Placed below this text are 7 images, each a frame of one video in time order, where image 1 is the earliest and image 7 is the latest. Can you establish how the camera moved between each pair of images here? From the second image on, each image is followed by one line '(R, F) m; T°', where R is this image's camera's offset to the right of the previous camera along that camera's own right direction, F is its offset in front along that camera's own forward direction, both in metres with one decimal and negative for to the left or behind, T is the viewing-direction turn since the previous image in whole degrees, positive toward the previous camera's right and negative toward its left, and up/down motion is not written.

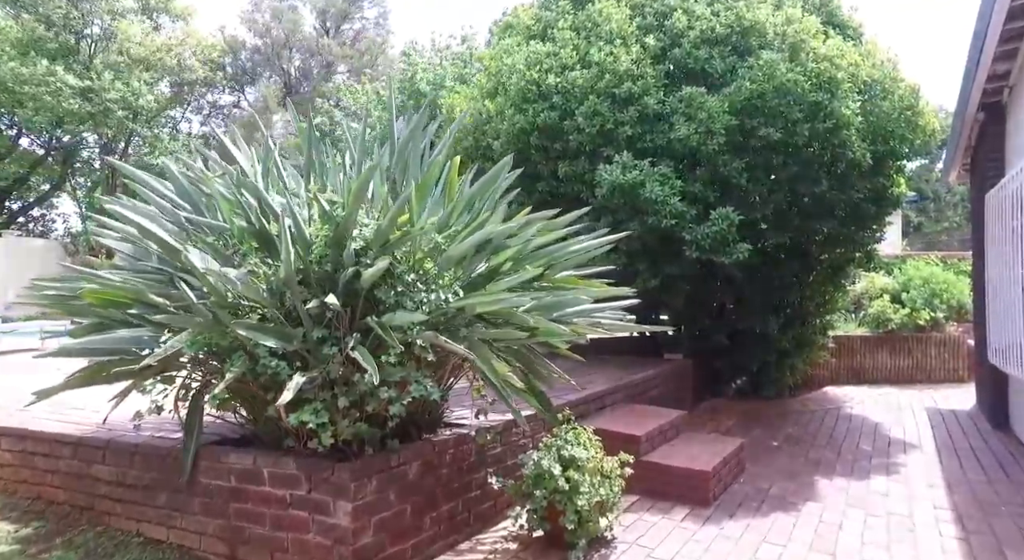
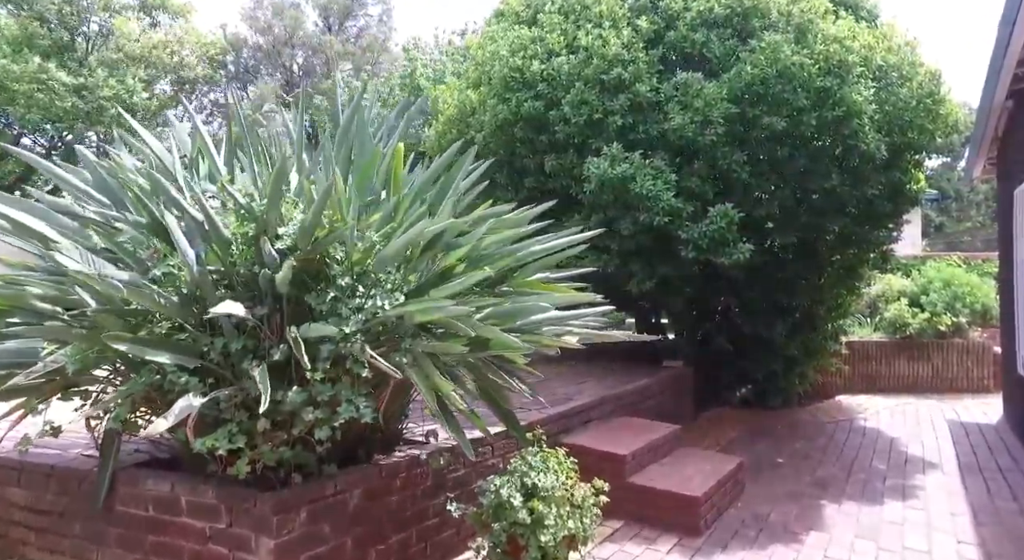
(+0.3, +0.4) m; -1°
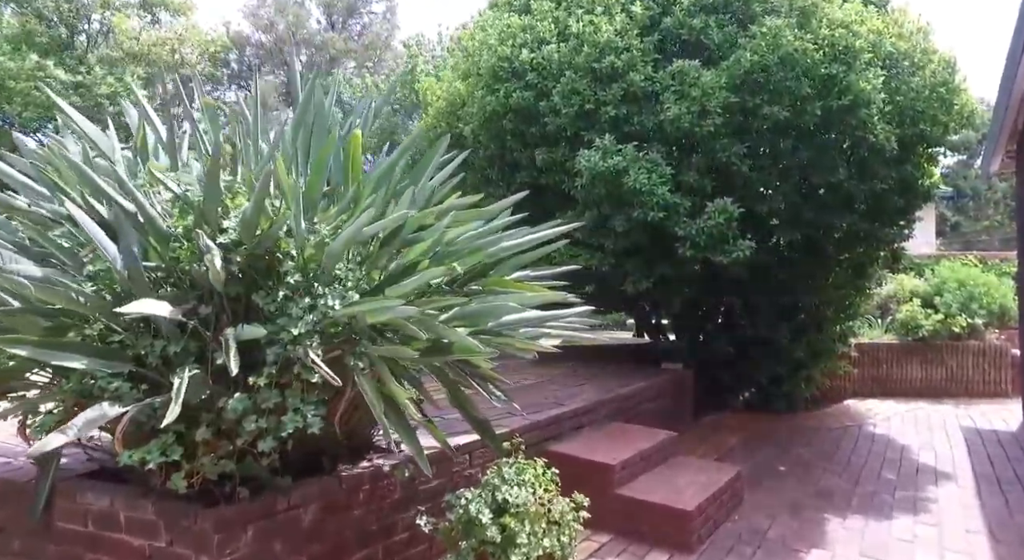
(+0.2, +0.2) m; -1°
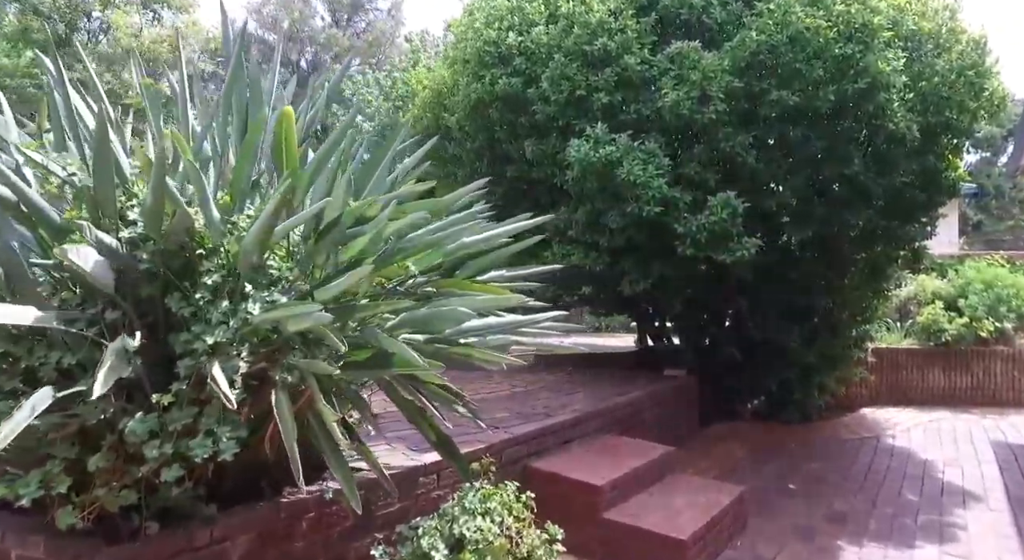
(+0.2, +0.4) m; -1°
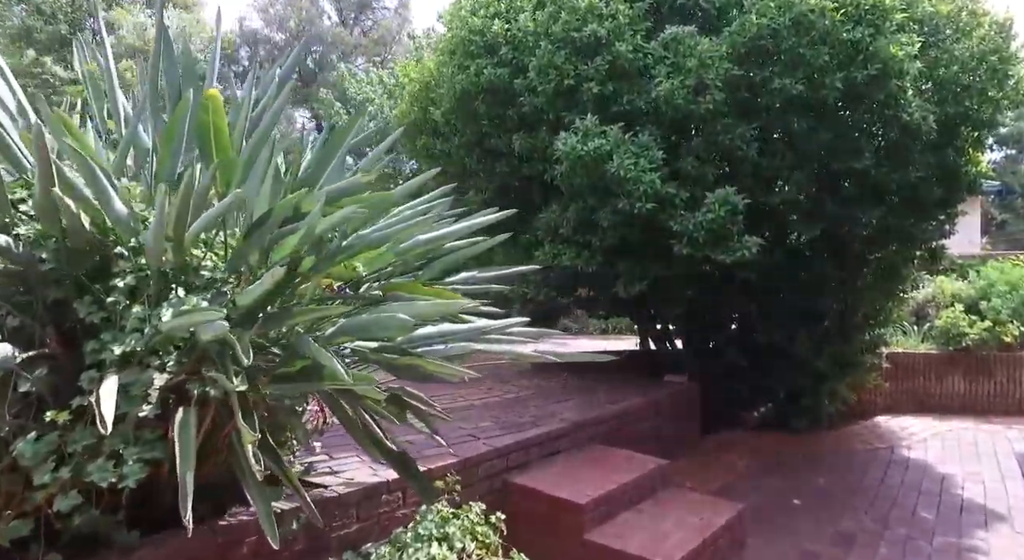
(+0.2, +0.3) m; -1°
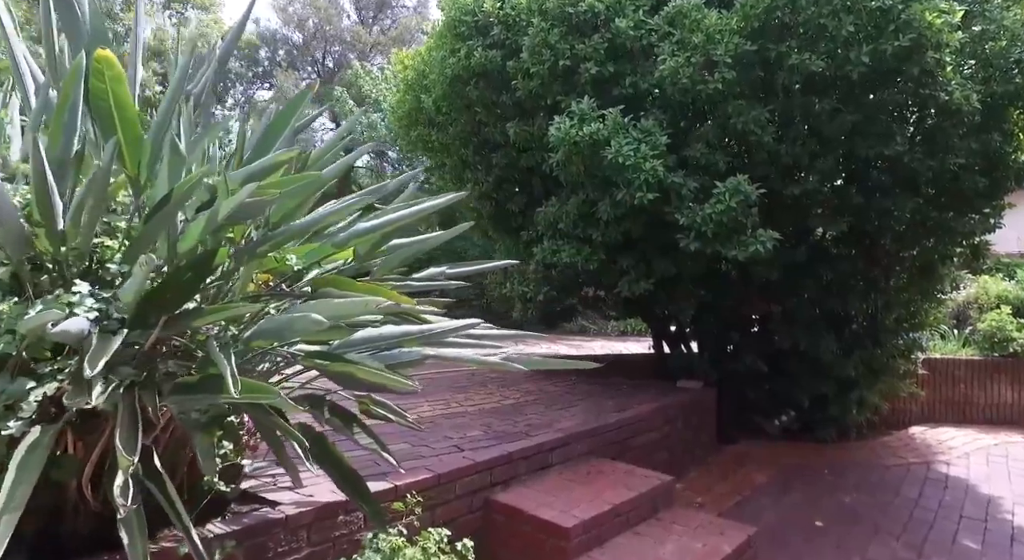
(+0.2, +0.3) m; -3°
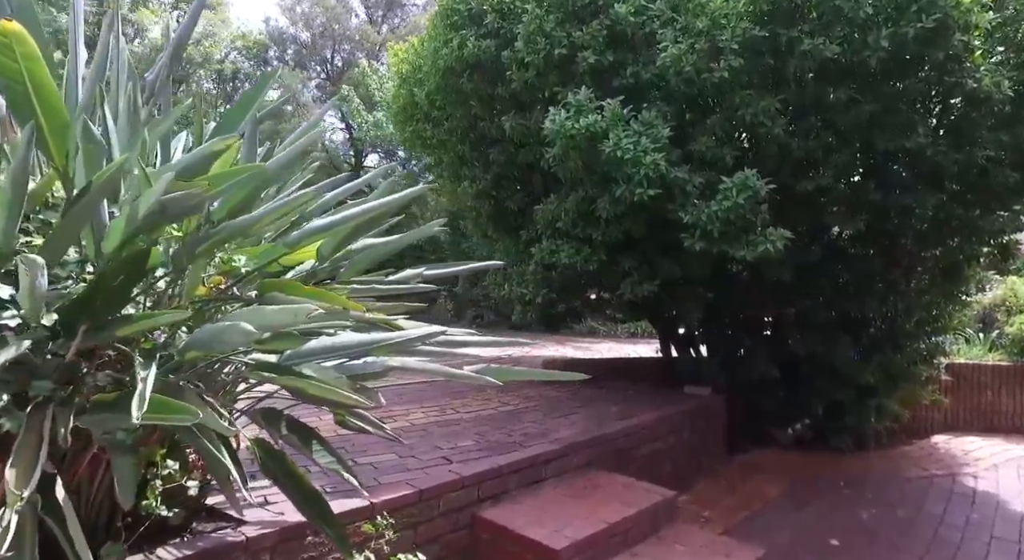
(+0.1, +0.2) m; -1°
